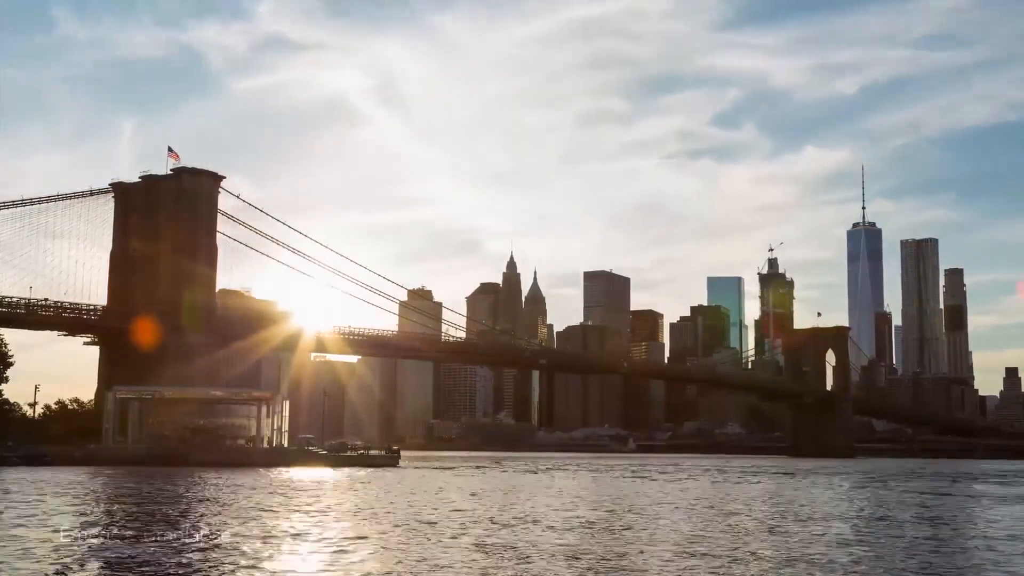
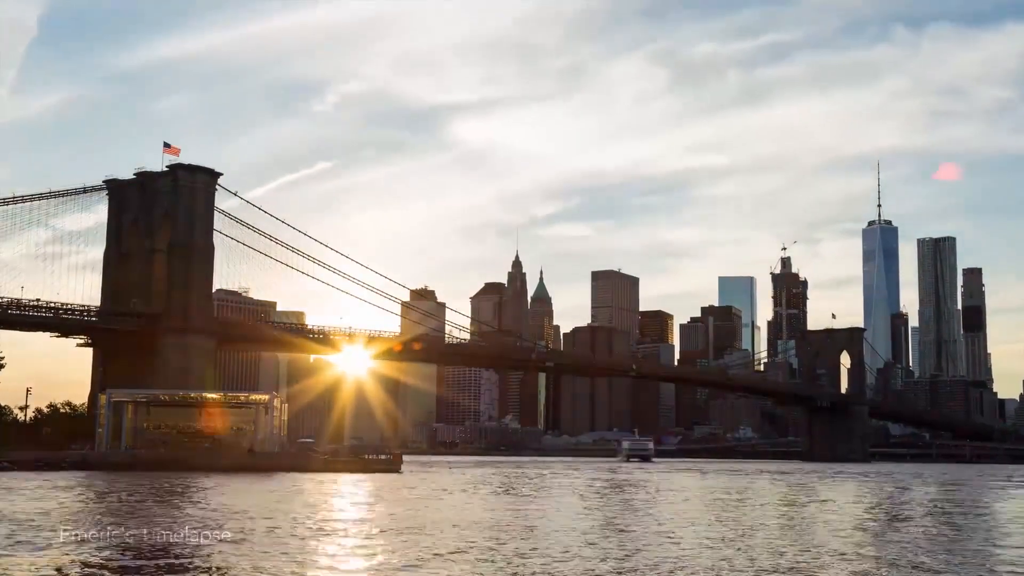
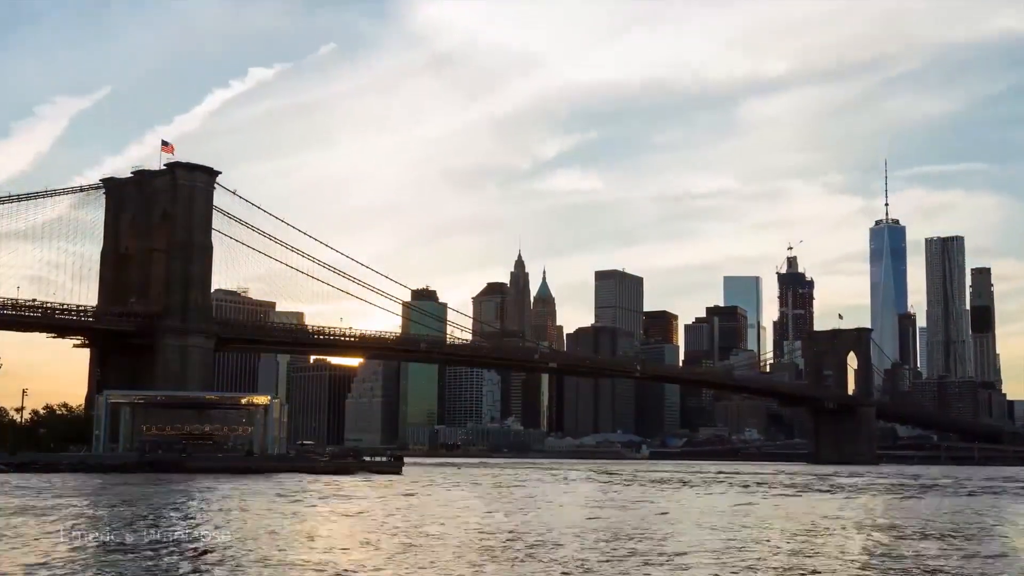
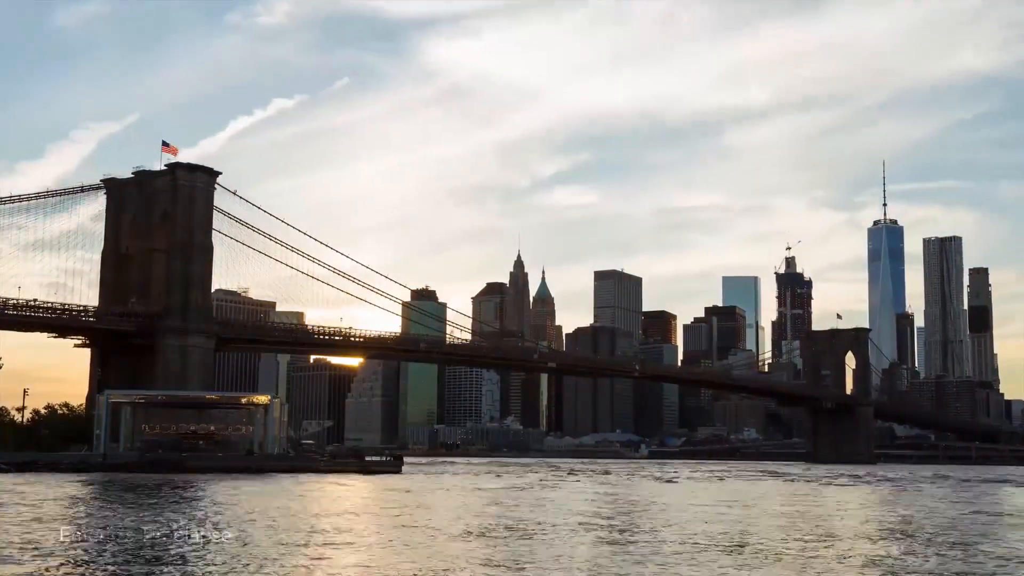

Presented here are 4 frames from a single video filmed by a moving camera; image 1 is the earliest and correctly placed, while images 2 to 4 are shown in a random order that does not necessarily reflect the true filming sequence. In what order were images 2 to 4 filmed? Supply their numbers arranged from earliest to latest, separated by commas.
2, 4, 3
